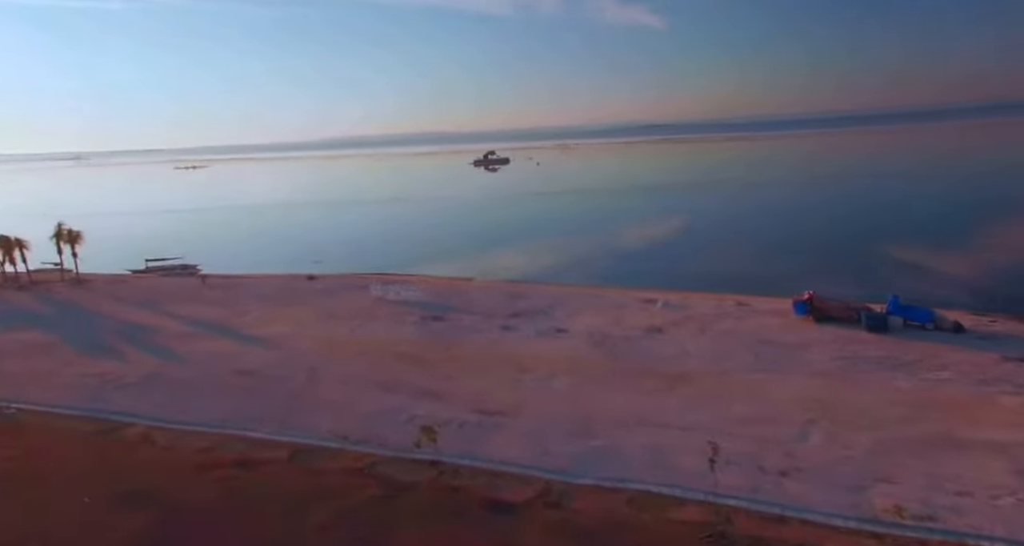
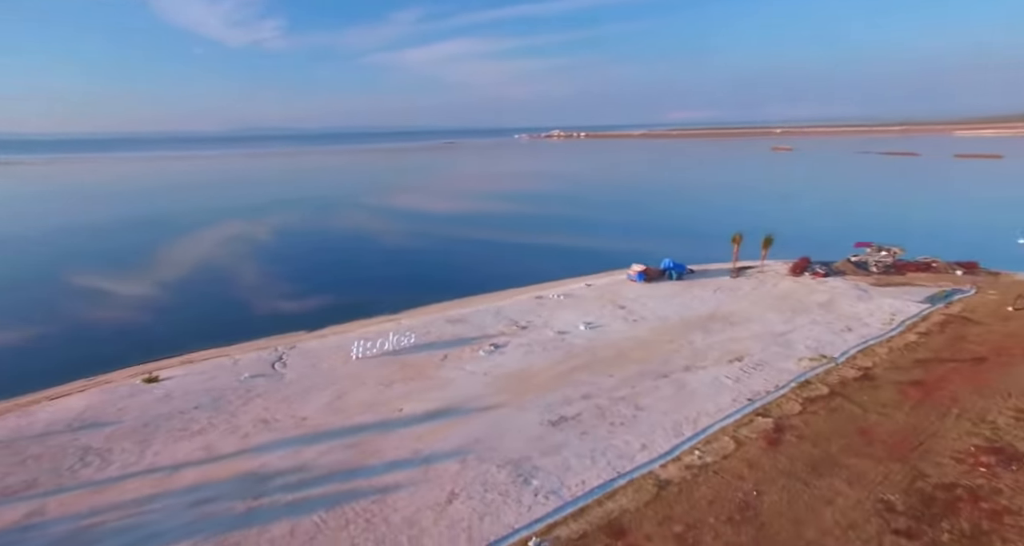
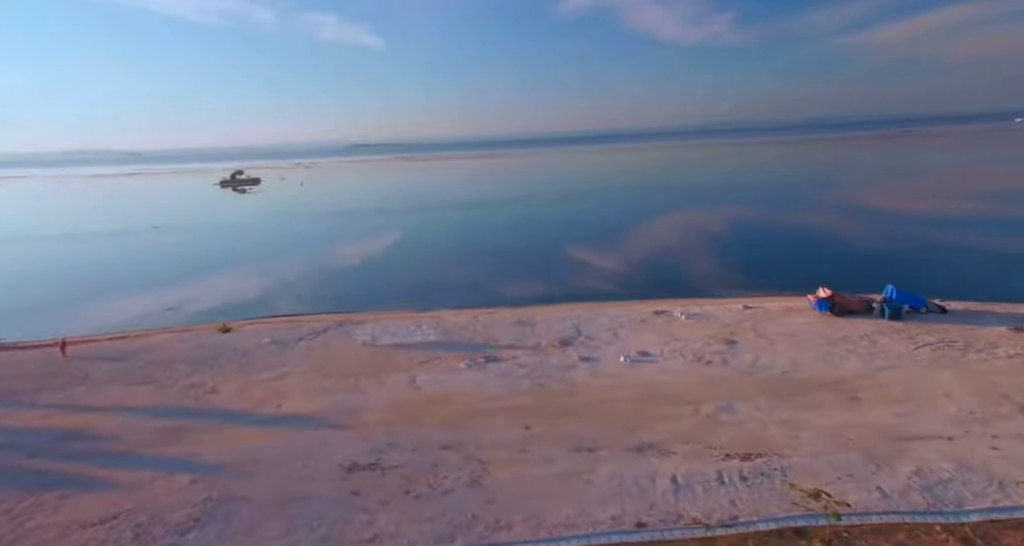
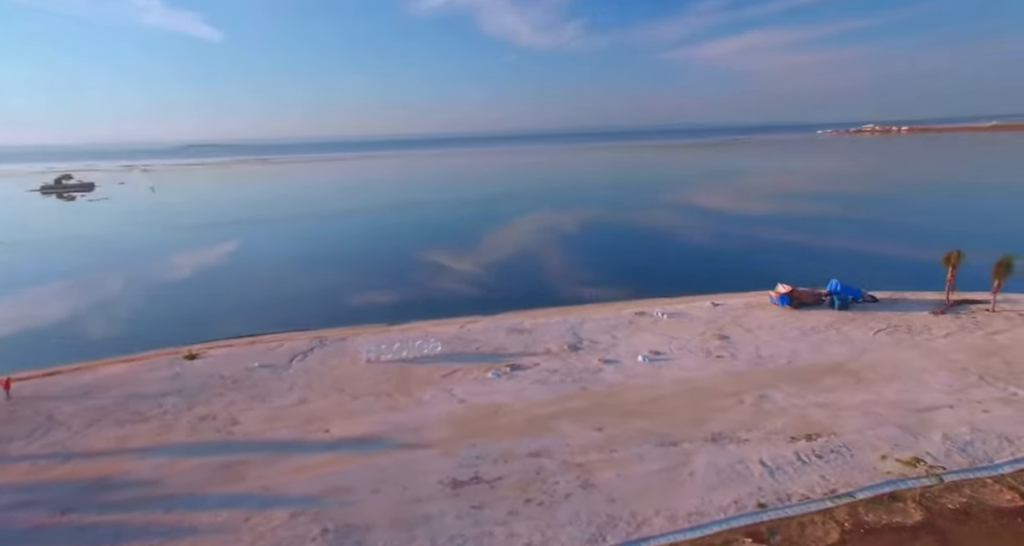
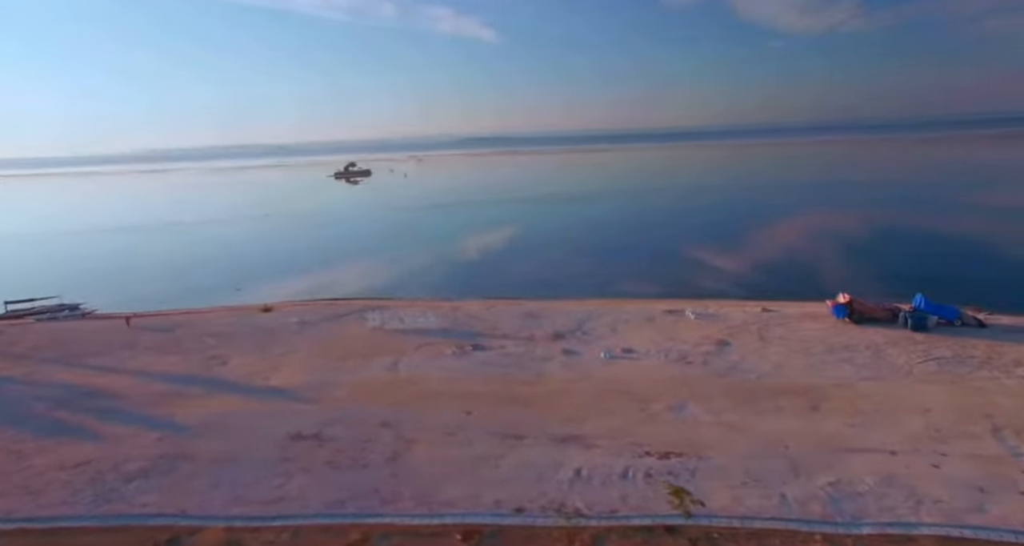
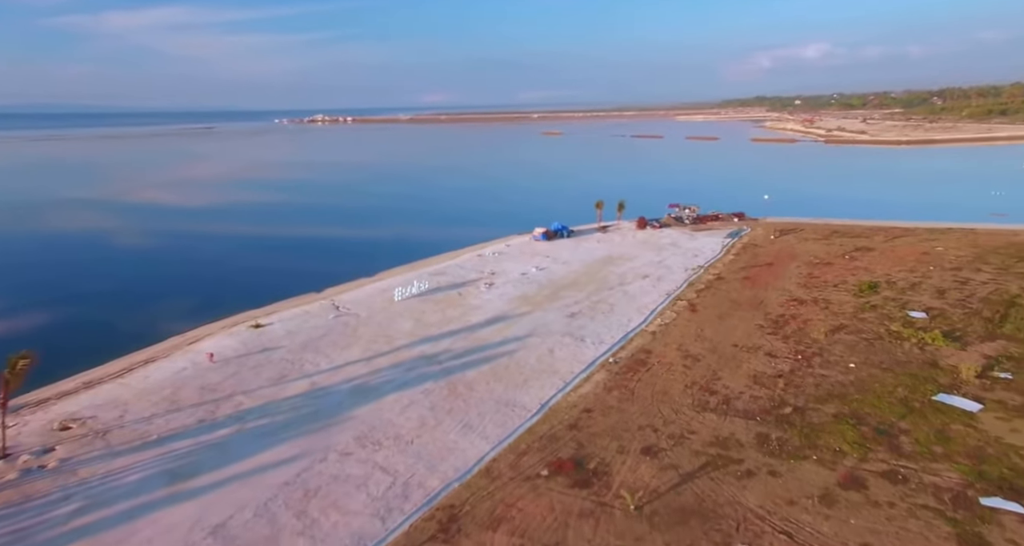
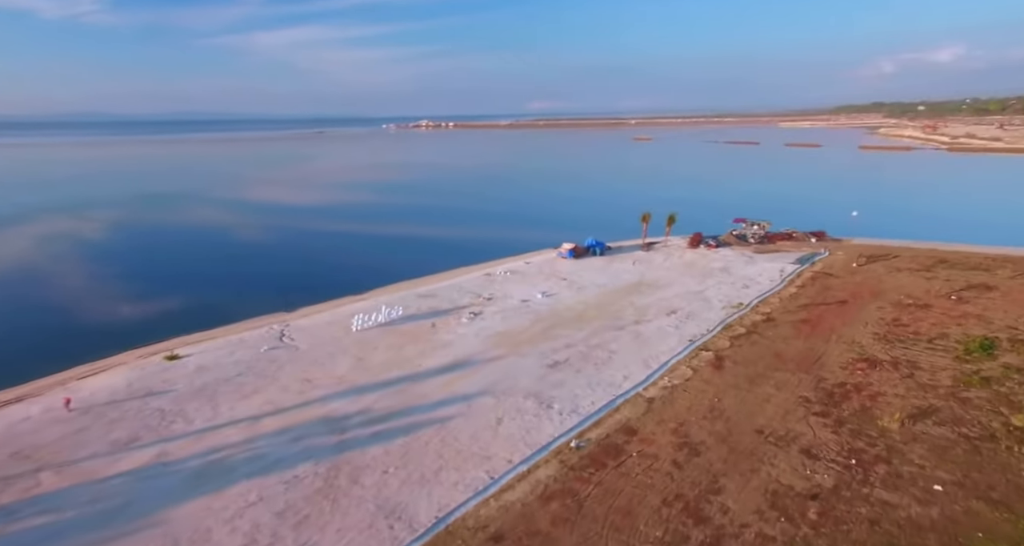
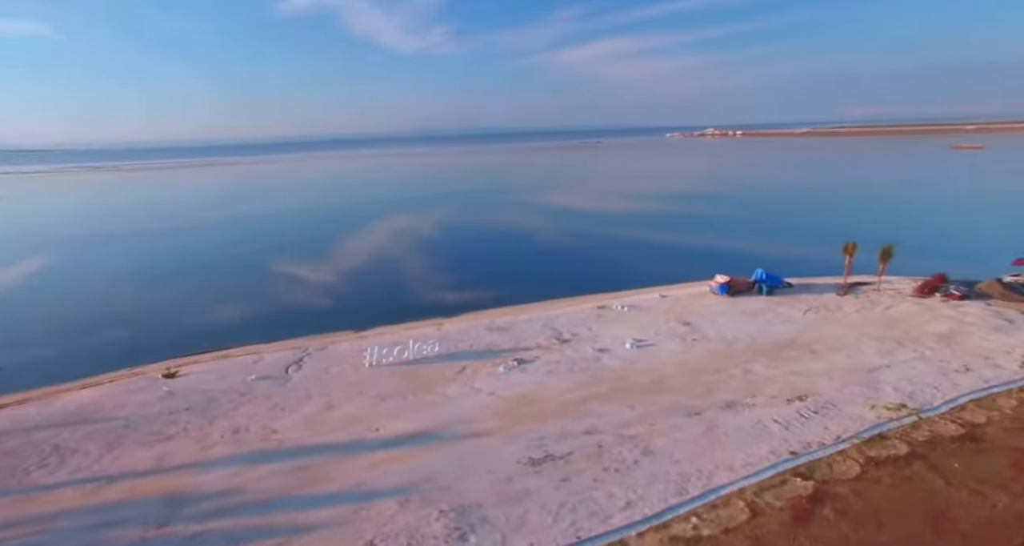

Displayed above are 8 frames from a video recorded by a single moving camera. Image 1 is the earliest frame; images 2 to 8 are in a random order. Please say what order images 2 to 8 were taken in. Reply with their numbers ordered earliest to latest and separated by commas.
5, 3, 4, 8, 2, 7, 6
